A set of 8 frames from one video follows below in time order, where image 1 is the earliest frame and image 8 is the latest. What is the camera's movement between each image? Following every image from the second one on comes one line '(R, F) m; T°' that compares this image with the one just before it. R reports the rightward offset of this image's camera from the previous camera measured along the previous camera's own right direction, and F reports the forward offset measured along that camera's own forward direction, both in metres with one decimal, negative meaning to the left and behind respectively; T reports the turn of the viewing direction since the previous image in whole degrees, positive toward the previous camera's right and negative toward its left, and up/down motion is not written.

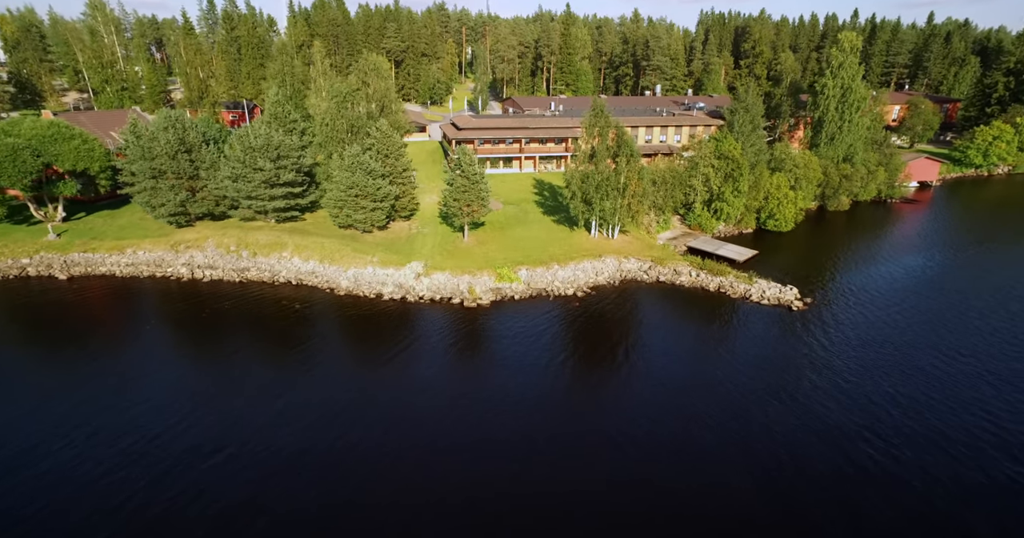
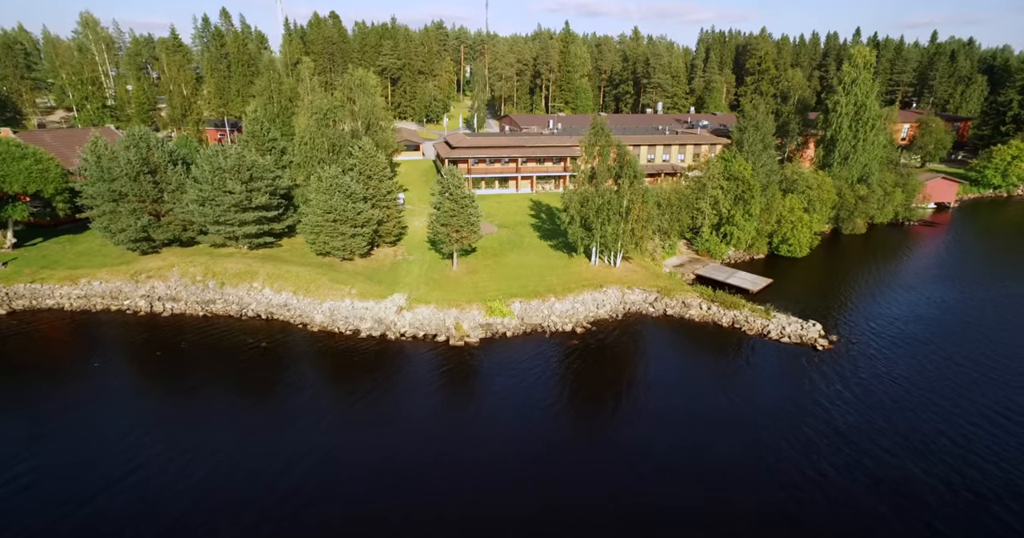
(+0.6, +4.6) m; 0°
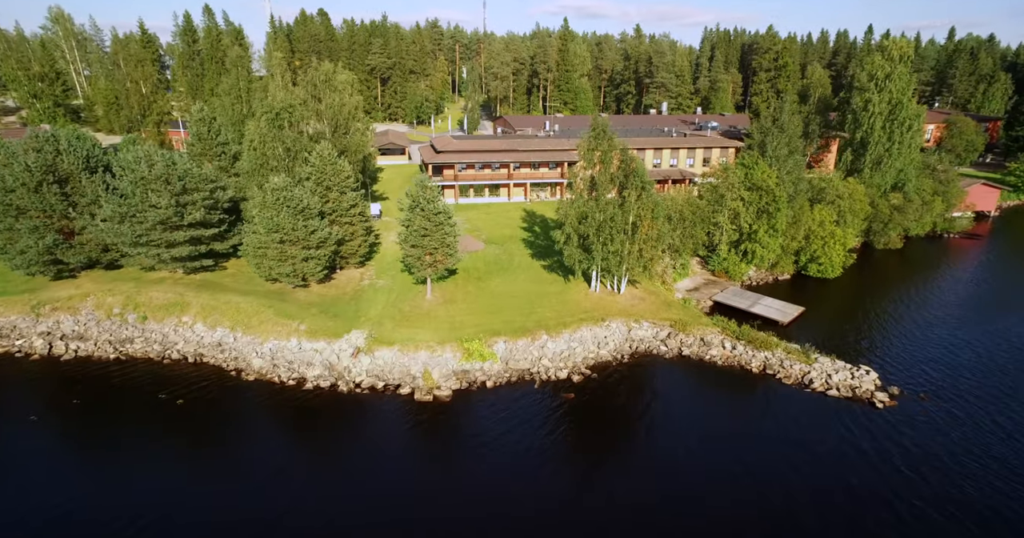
(+1.2, +8.2) m; 0°
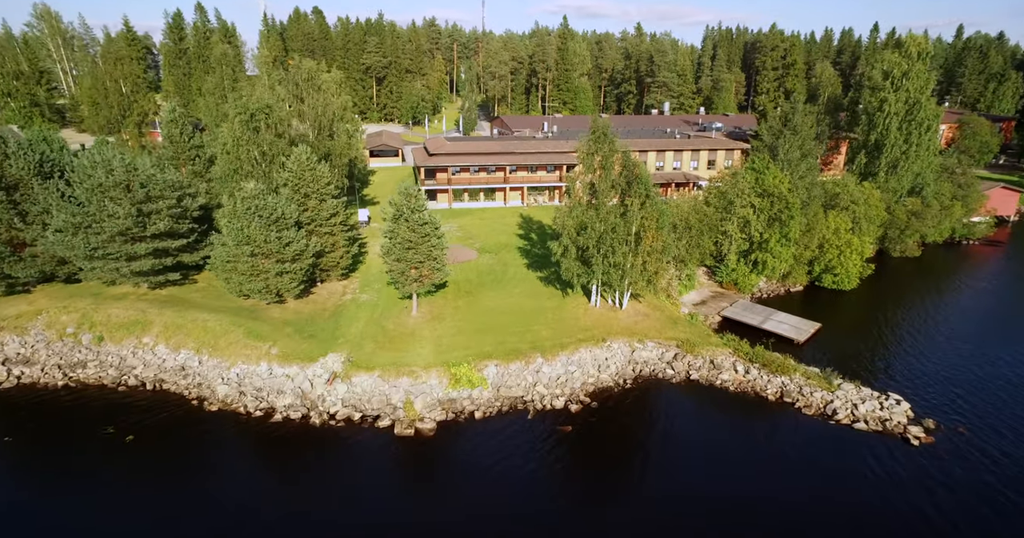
(+0.5, +3.4) m; 0°
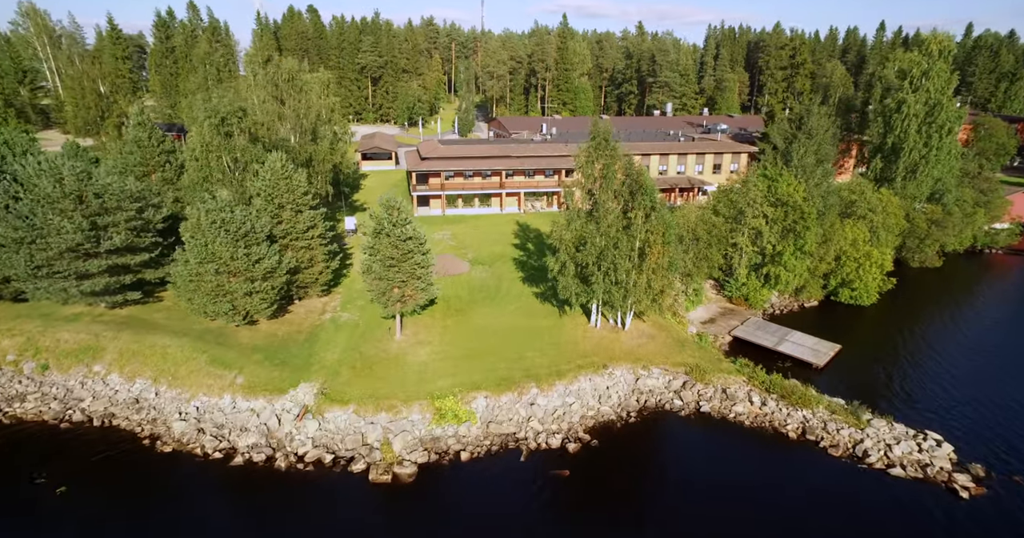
(+0.5, +3.4) m; 0°
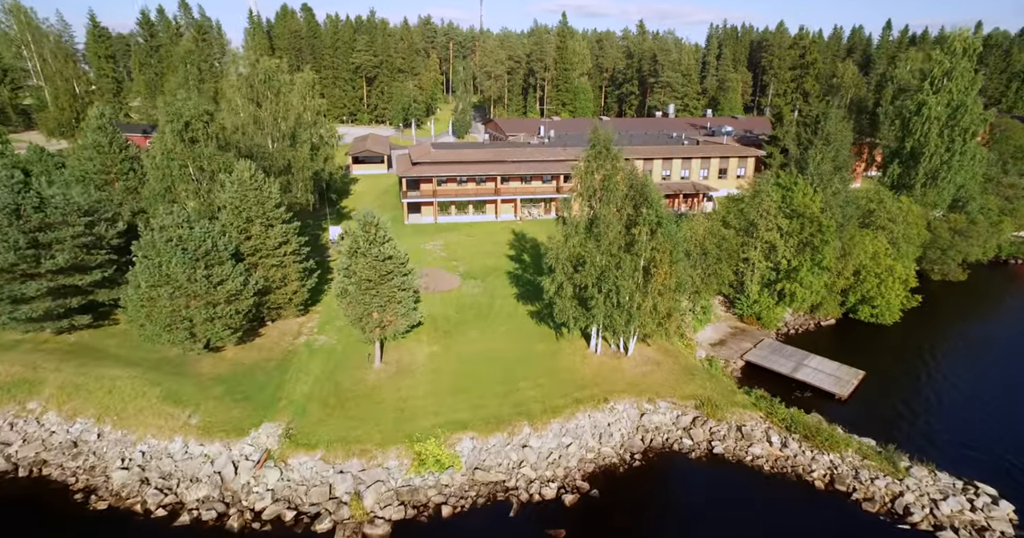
(+0.5, +3.5) m; 0°
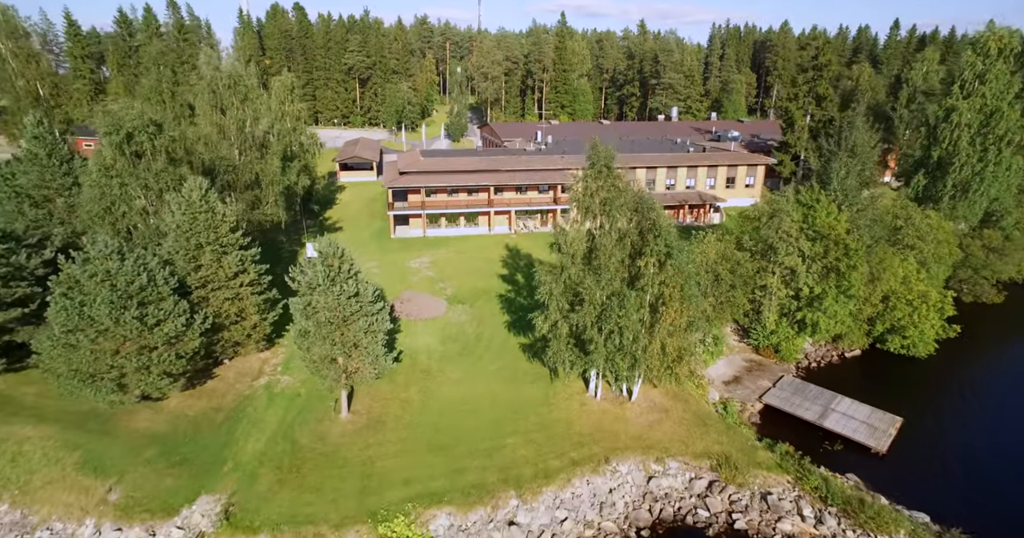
(+0.7, +4.4) m; 0°
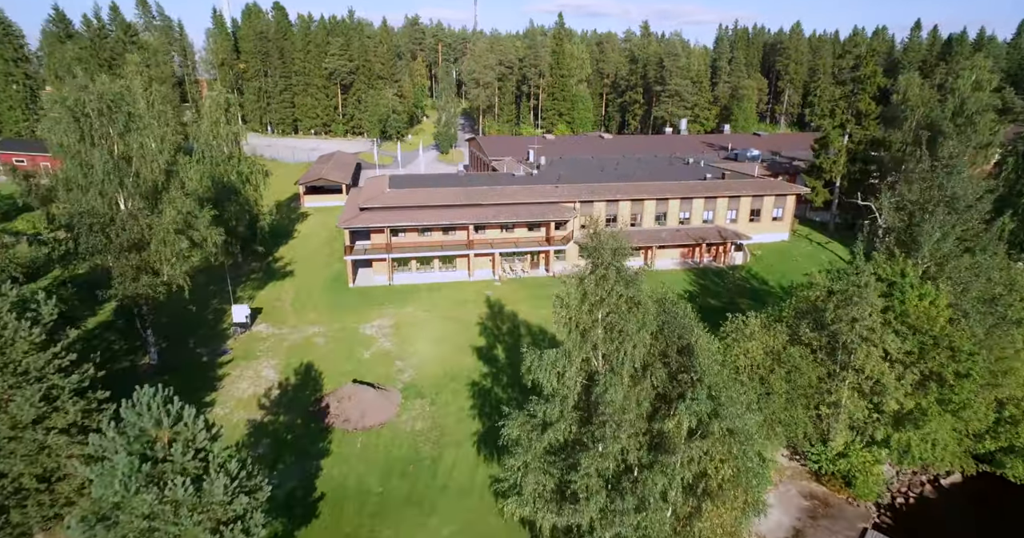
(+1.5, +10.6) m; 0°
